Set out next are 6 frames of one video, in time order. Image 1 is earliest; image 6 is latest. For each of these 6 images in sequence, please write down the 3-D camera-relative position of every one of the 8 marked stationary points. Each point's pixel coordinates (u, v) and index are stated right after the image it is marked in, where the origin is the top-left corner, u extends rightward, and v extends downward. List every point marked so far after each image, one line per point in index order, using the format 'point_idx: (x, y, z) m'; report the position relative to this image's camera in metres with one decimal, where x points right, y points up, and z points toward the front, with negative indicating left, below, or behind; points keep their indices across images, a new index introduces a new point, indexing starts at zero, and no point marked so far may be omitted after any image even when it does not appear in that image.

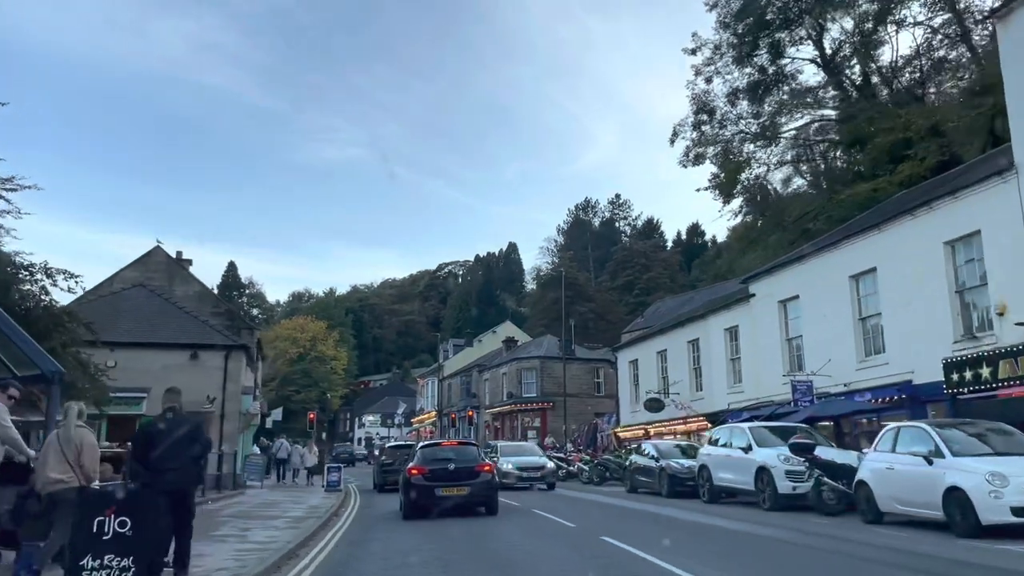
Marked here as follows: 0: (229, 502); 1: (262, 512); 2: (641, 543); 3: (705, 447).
0: (-6.5, -4.9, +18.6) m
1: (-5.0, -4.5, +16.3) m
2: (+2.1, -4.2, +14.1) m
3: (+4.3, -3.6, +18.0) m
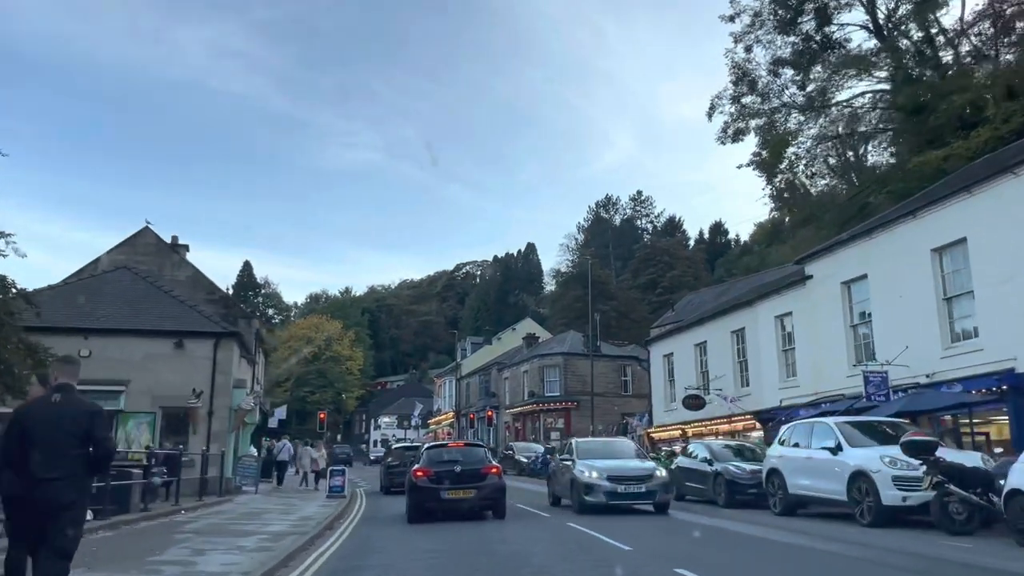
0: (-6.0, -4.4, +15.7) m
1: (-4.5, -3.9, +13.4) m
2: (+2.6, -3.6, +11.1) m
3: (+4.8, -3.0, +14.9) m
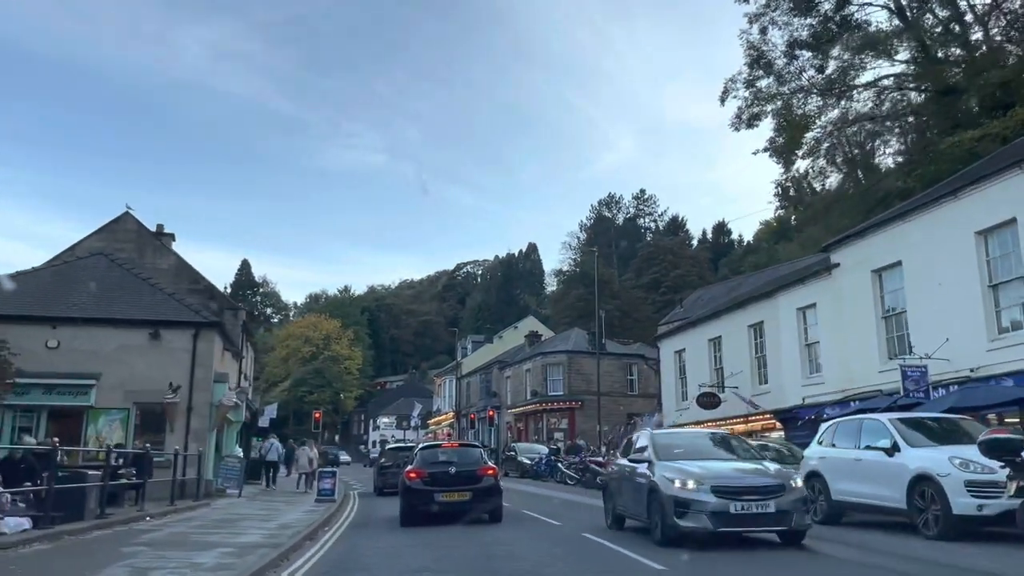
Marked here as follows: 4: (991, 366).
0: (-5.9, -4.0, +14.0) m
1: (-4.4, -3.6, +11.7) m
2: (+2.6, -3.3, +9.4) m
3: (+4.9, -2.7, +13.3) m
4: (+10.3, -1.7, +17.4) m
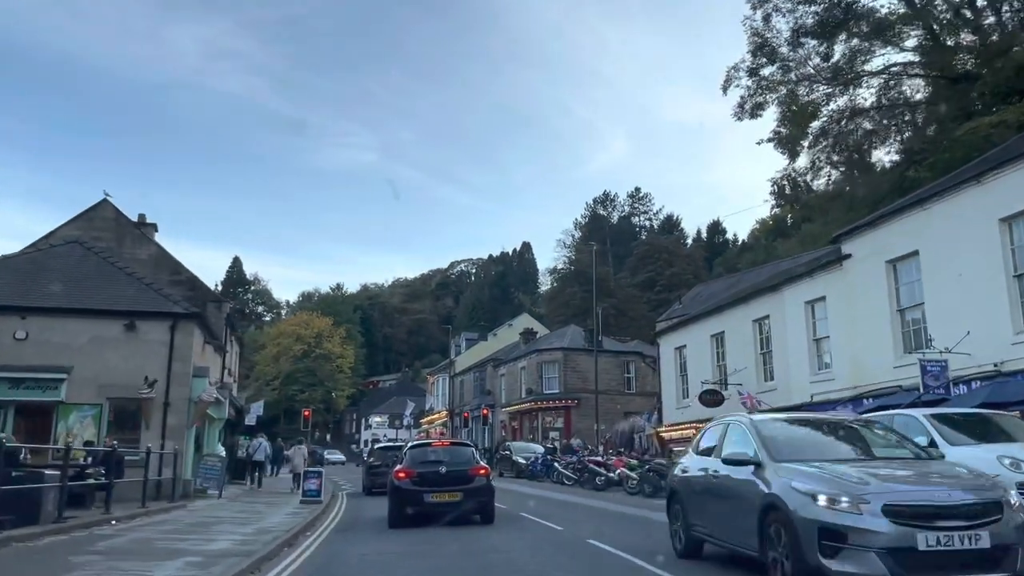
0: (-5.9, -3.8, +12.9) m
1: (-4.5, -3.3, +10.6) m
2: (+2.6, -3.0, +8.4) m
3: (+4.9, -2.4, +12.2) m
4: (+10.2, -1.5, +16.4) m
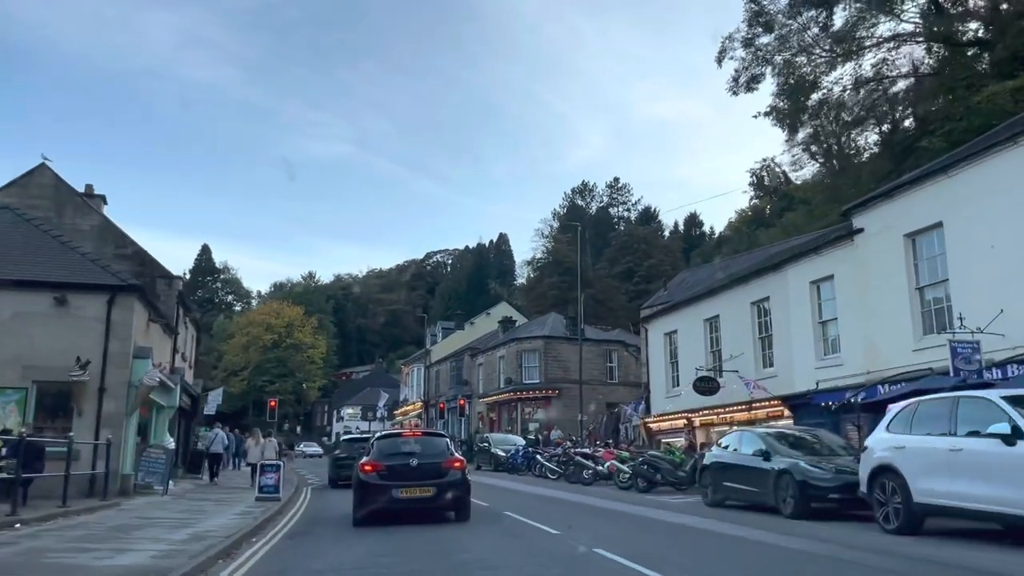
0: (-6.1, -3.2, +10.8) m
1: (-4.6, -2.8, +8.5) m
2: (+2.6, -2.6, +6.5) m
3: (+4.7, -1.9, +10.4) m
4: (+9.9, -0.9, +14.7) m
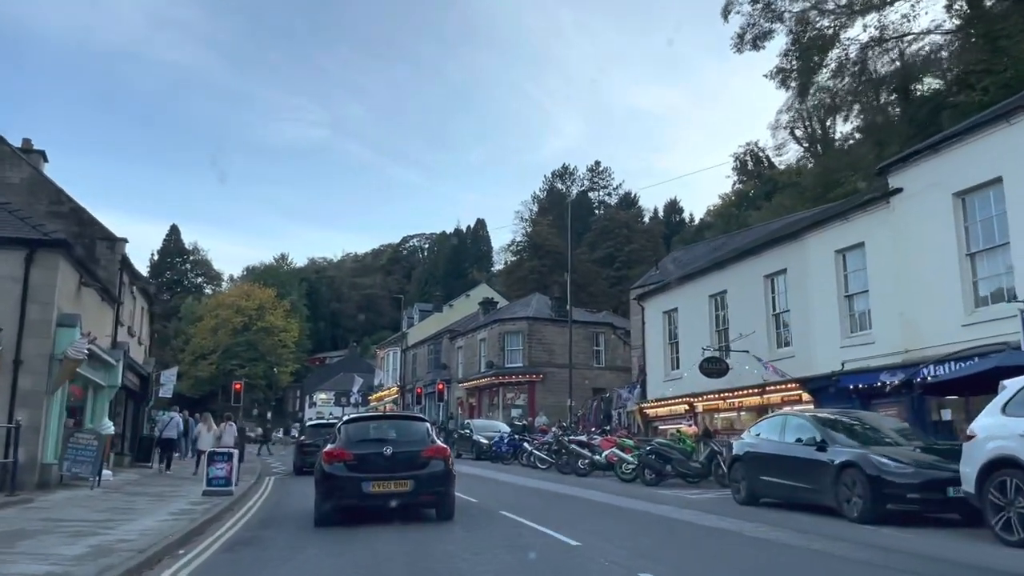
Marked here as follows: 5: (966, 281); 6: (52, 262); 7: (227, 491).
0: (-6.0, -2.5, +8.2) m
1: (-4.4, -2.1, +5.9) m
2: (+2.8, -2.0, +4.1) m
3: (+4.8, -1.4, +8.1) m
4: (+9.9, -0.3, +12.6) m
5: (+8.9, +0.1, +15.9) m
6: (-8.1, +0.5, +14.4) m
7: (-5.3, -3.8, +15.2) m
